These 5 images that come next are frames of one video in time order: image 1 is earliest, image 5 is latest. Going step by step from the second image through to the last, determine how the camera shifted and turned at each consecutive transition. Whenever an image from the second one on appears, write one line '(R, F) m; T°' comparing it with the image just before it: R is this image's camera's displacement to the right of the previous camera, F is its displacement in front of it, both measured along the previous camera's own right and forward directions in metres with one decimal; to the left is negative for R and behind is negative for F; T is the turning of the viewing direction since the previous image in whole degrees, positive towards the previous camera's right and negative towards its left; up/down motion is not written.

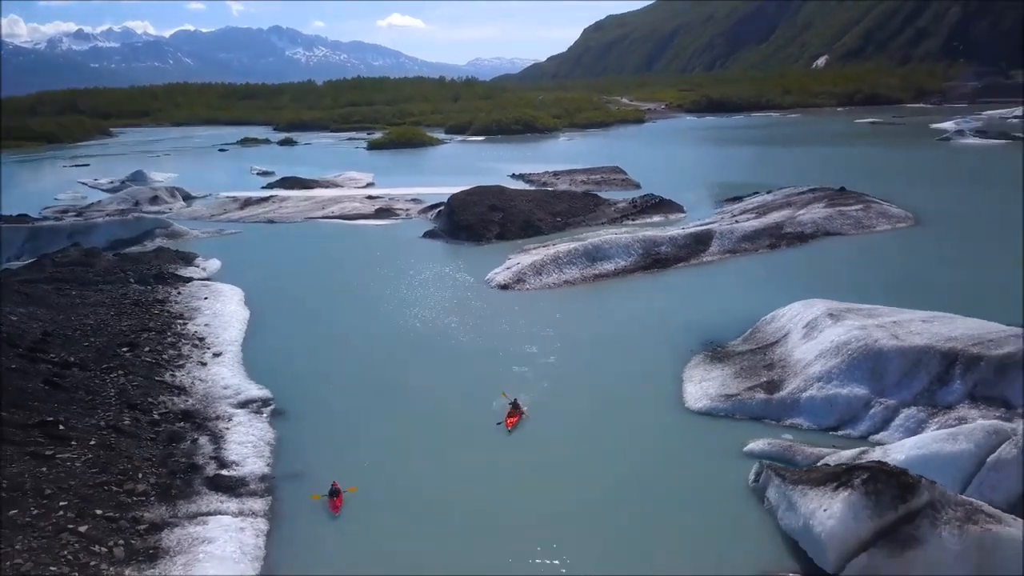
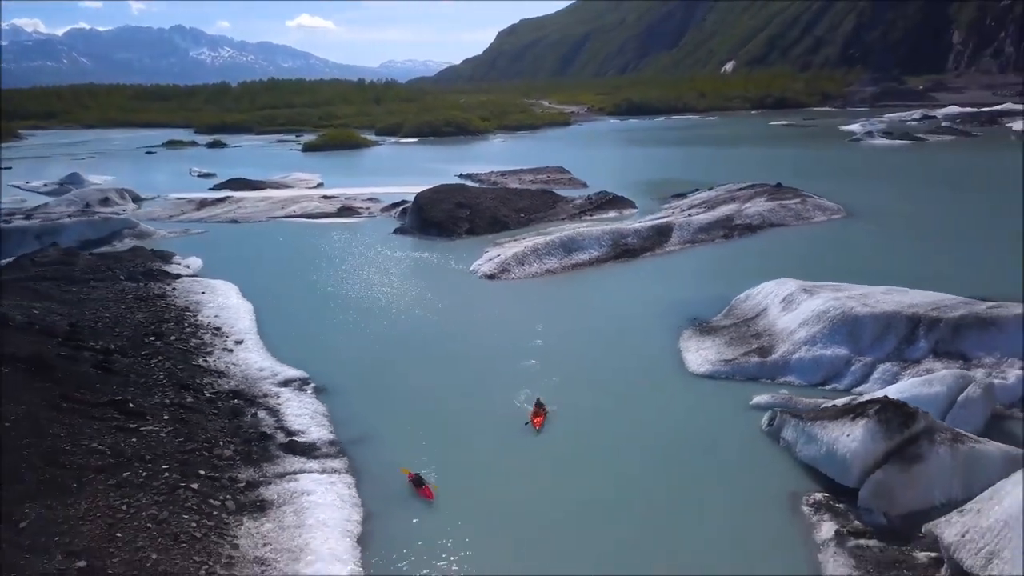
(-1.2, -0.9) m; +6°
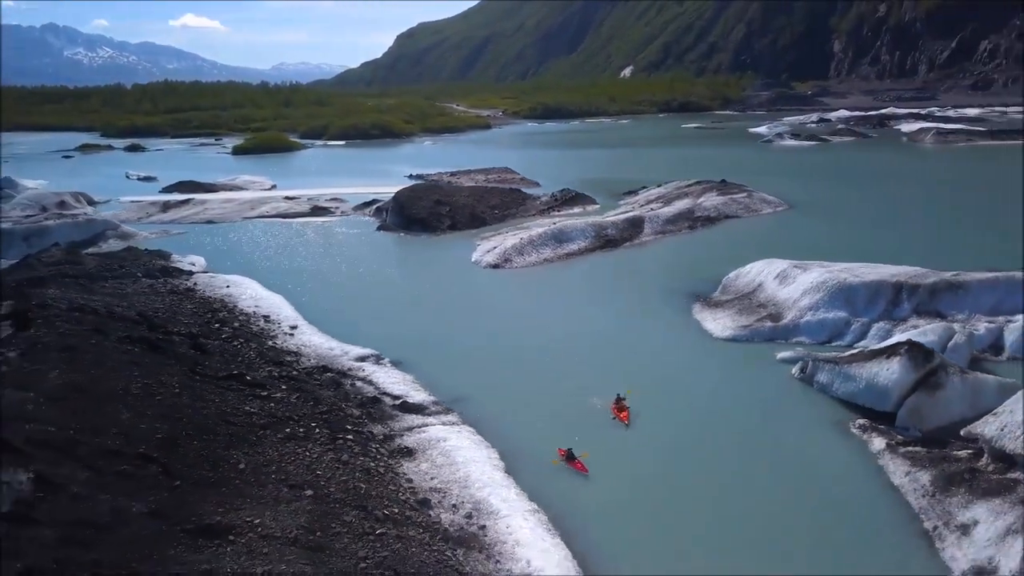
(-2.0, -1.1) m; +7°
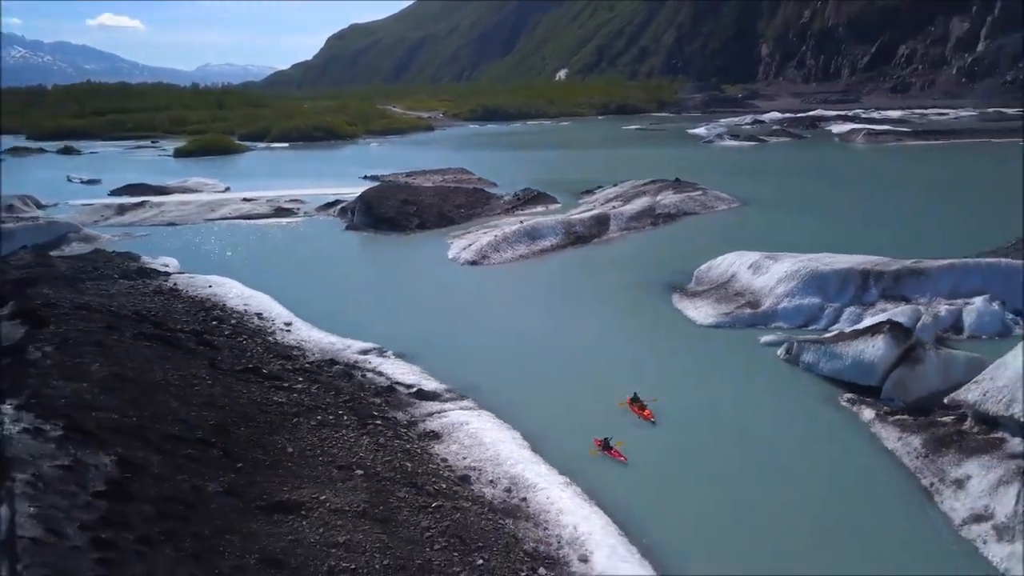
(-0.8, -0.4) m; +4°
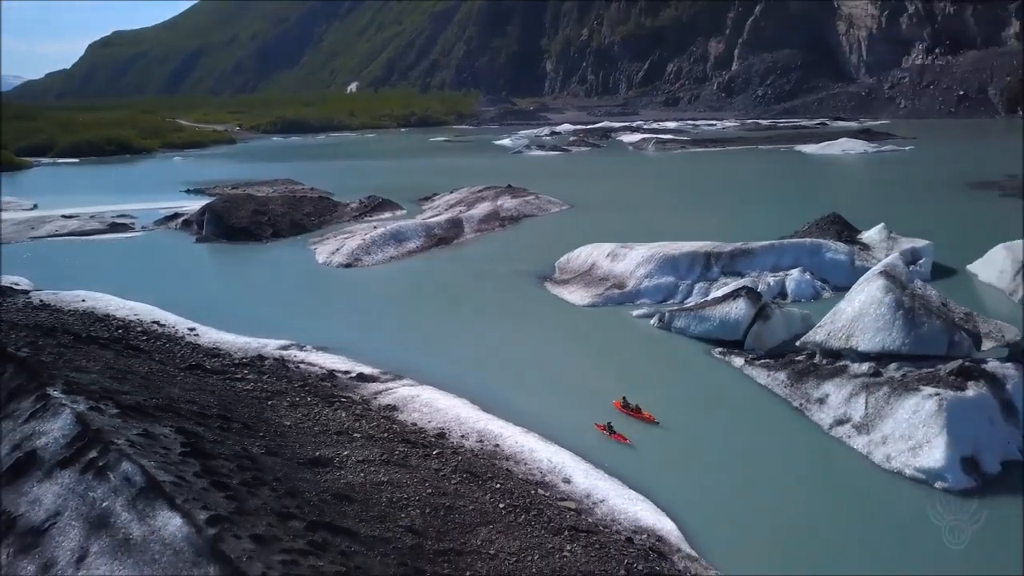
(-1.6, -1.0) m; +14°
